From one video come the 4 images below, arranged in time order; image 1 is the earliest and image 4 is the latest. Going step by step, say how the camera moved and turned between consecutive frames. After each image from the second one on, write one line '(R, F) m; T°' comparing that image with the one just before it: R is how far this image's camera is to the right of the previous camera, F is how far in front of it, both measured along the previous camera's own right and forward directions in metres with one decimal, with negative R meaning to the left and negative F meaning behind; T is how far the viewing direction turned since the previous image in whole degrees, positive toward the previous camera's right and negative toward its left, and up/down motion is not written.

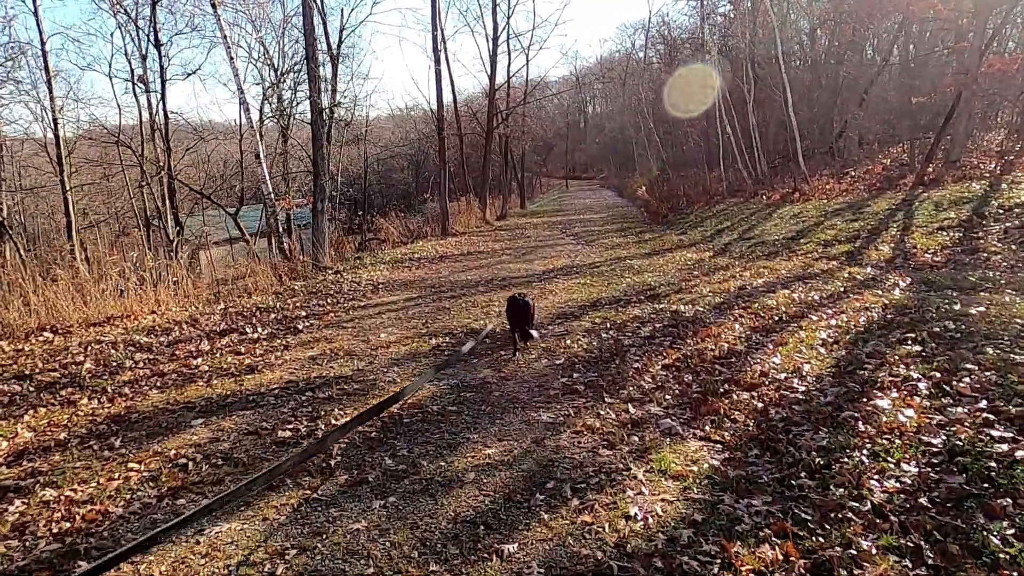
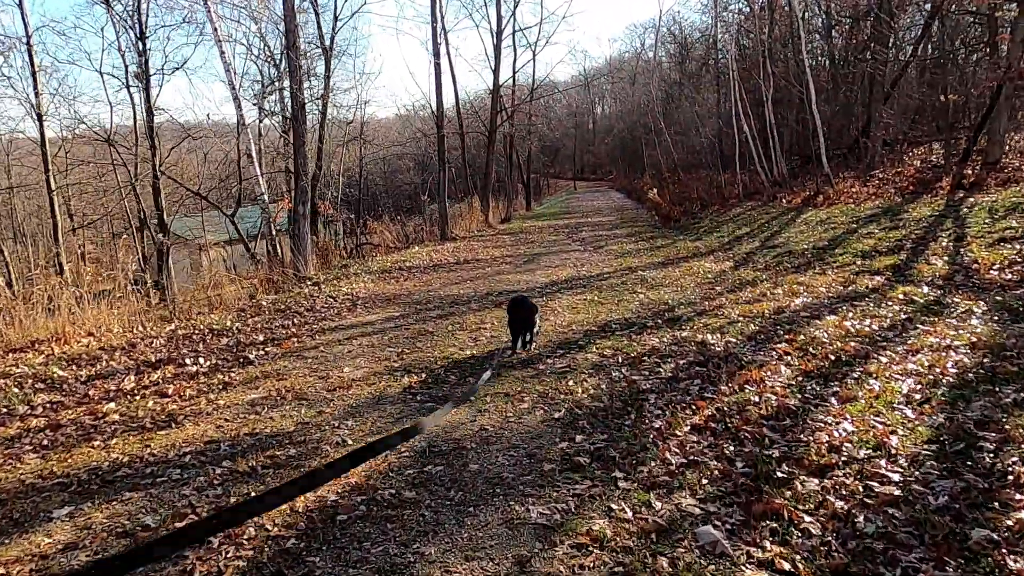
(+0.2, +1.4) m; -1°
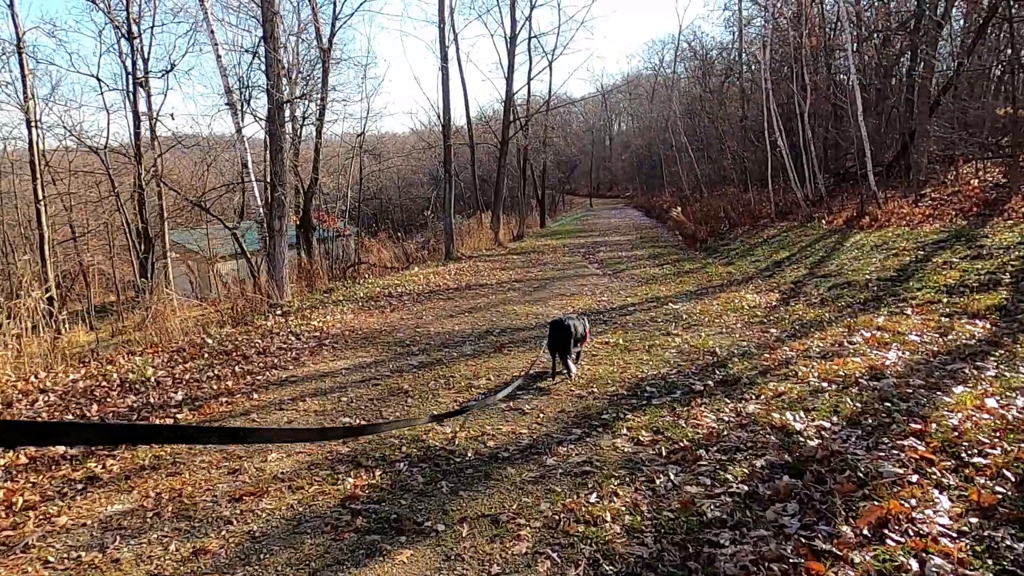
(+0.1, +2.0) m; -1°
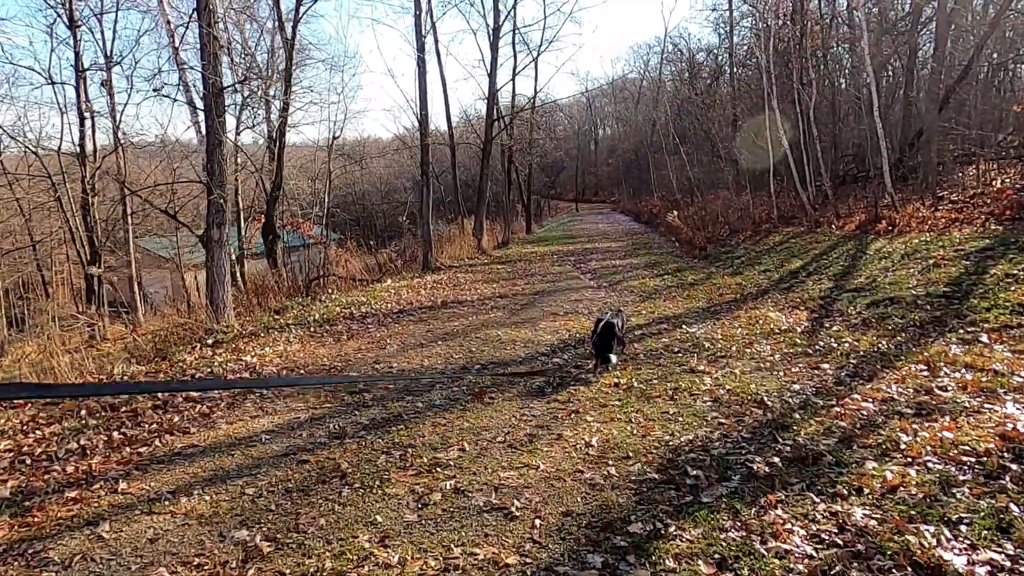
(0.0, +1.9) m; +1°
